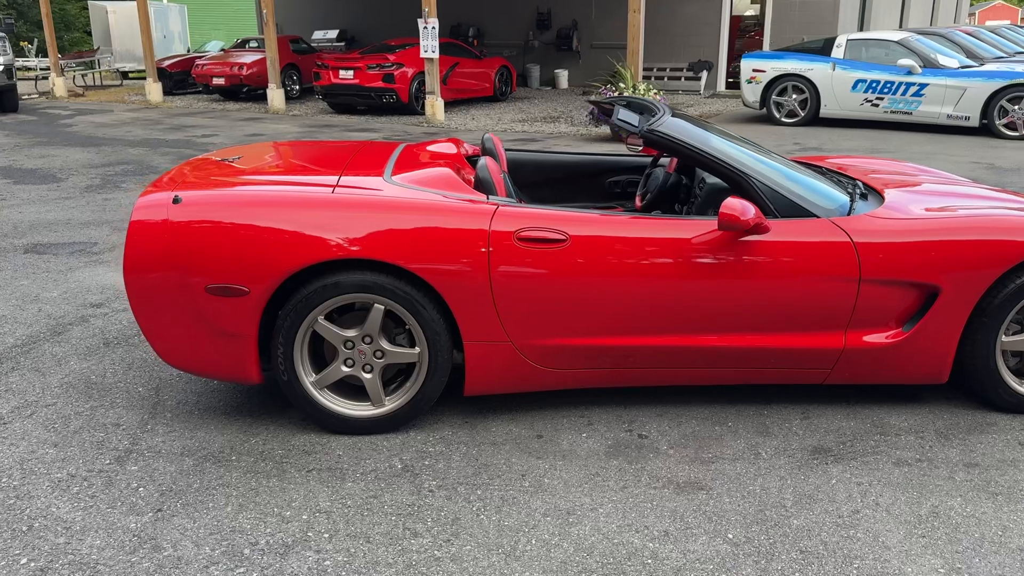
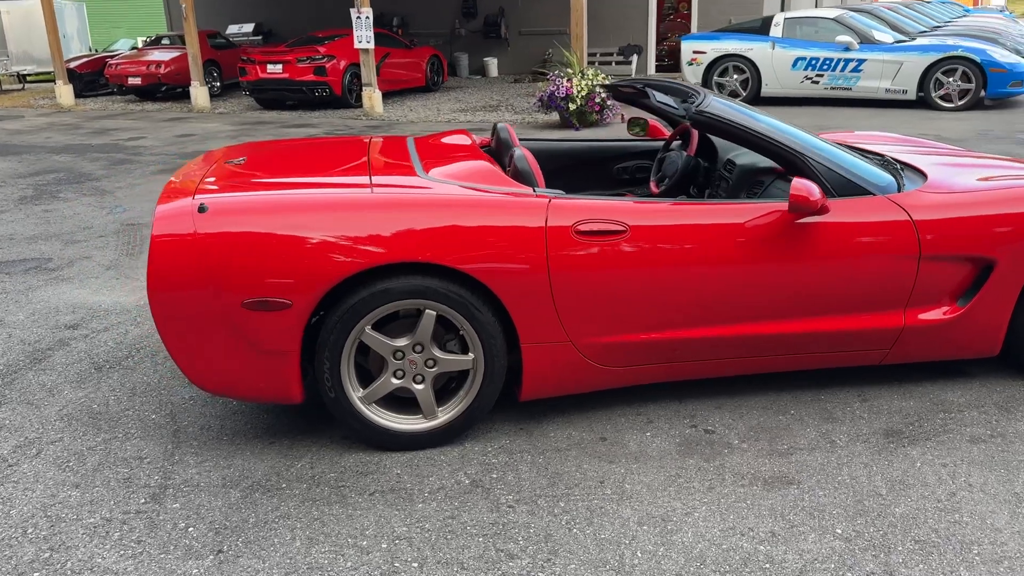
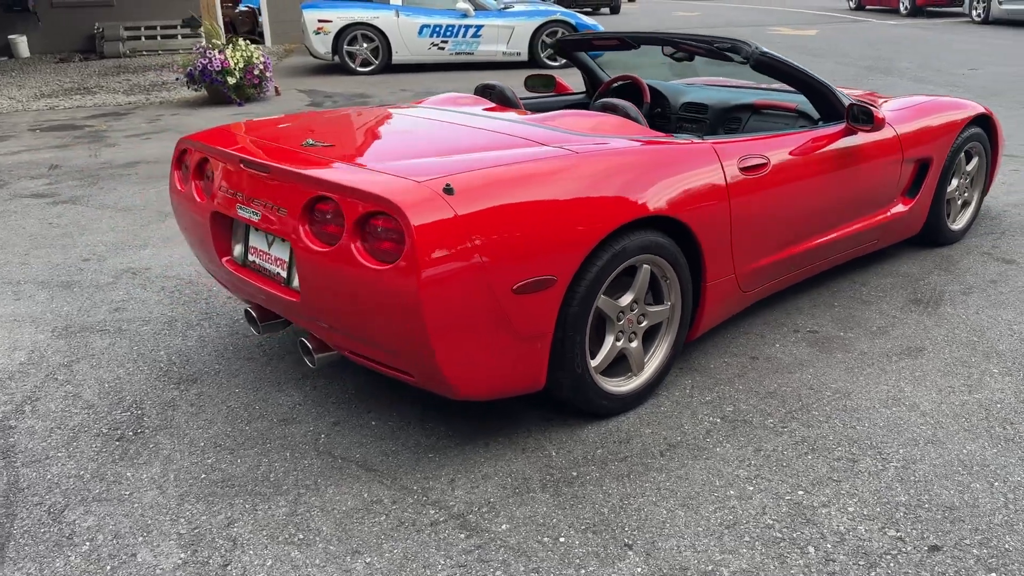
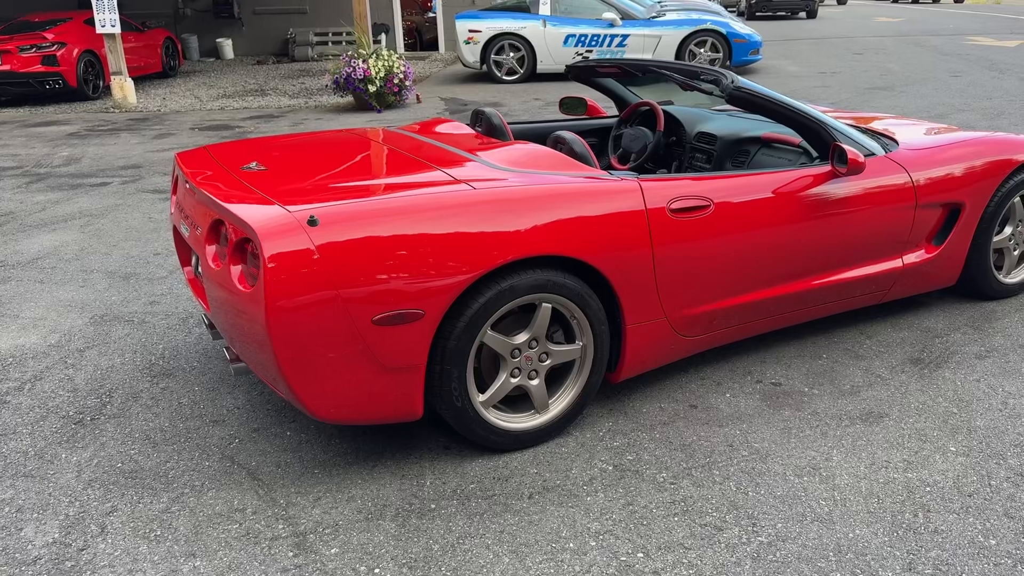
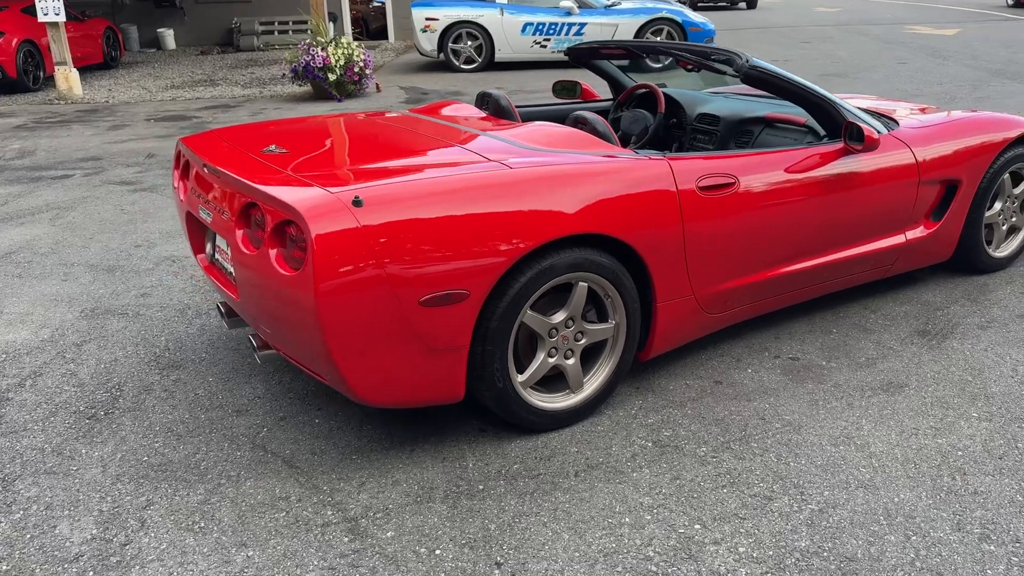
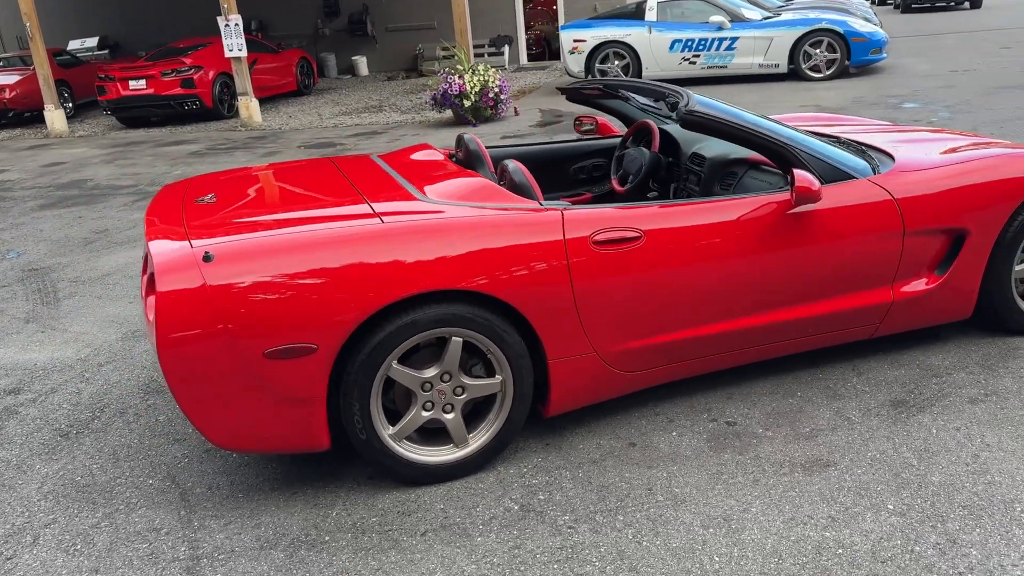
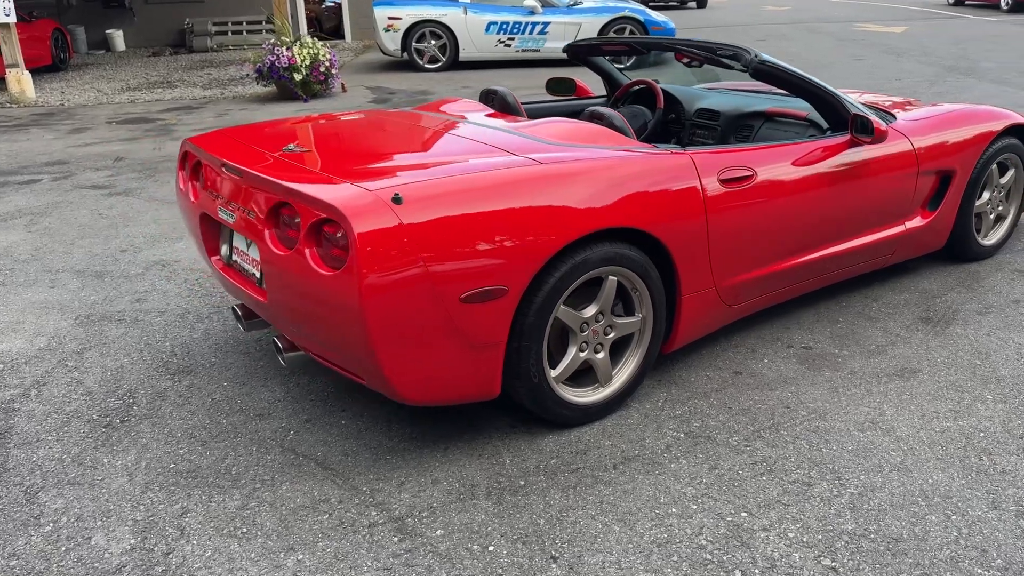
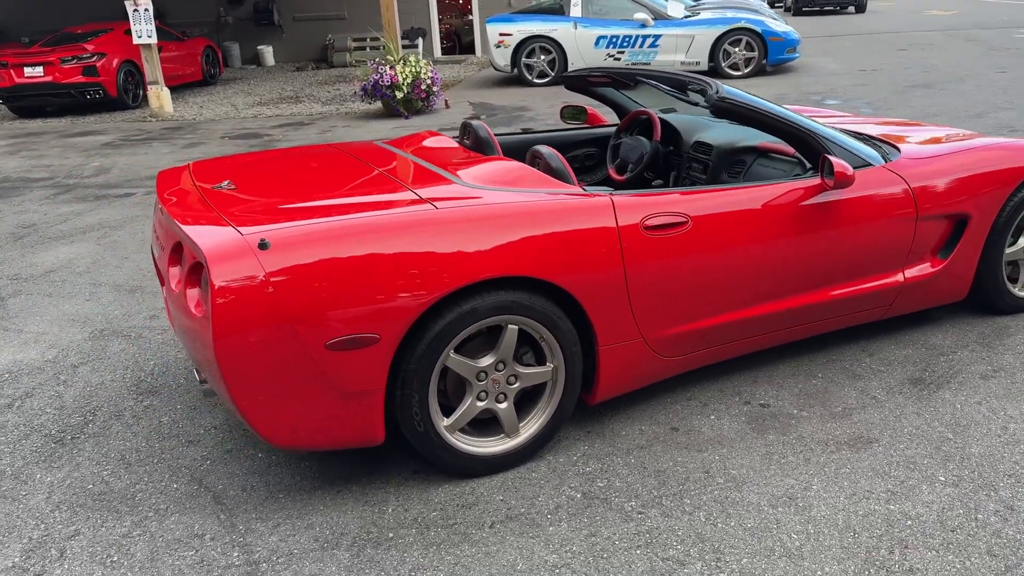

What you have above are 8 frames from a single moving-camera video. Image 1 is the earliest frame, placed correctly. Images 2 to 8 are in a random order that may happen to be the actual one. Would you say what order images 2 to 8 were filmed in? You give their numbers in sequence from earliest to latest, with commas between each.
2, 6, 8, 4, 5, 7, 3
